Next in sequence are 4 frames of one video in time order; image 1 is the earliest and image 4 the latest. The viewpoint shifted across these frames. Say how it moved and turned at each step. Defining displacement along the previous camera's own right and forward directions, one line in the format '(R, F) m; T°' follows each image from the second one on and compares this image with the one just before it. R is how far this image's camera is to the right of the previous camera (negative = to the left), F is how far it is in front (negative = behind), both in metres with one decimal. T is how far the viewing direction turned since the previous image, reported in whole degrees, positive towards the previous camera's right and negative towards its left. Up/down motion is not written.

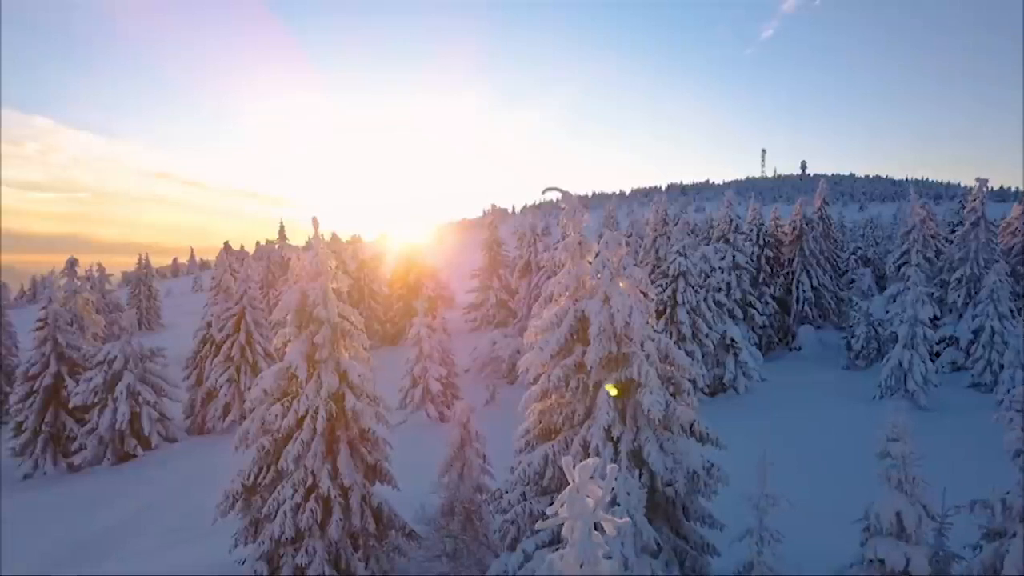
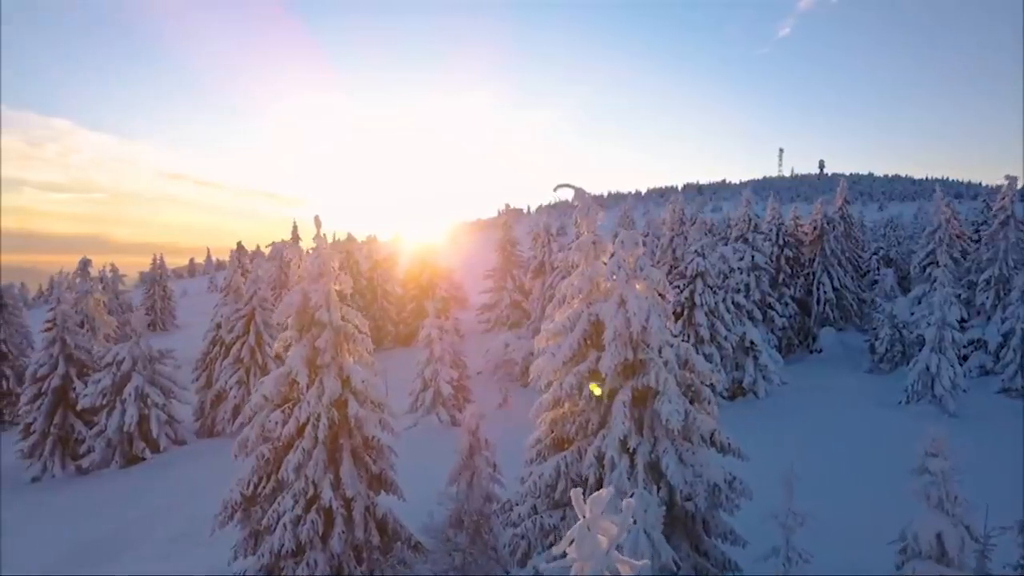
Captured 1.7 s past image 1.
(+0.1, +0.8) m; -1°
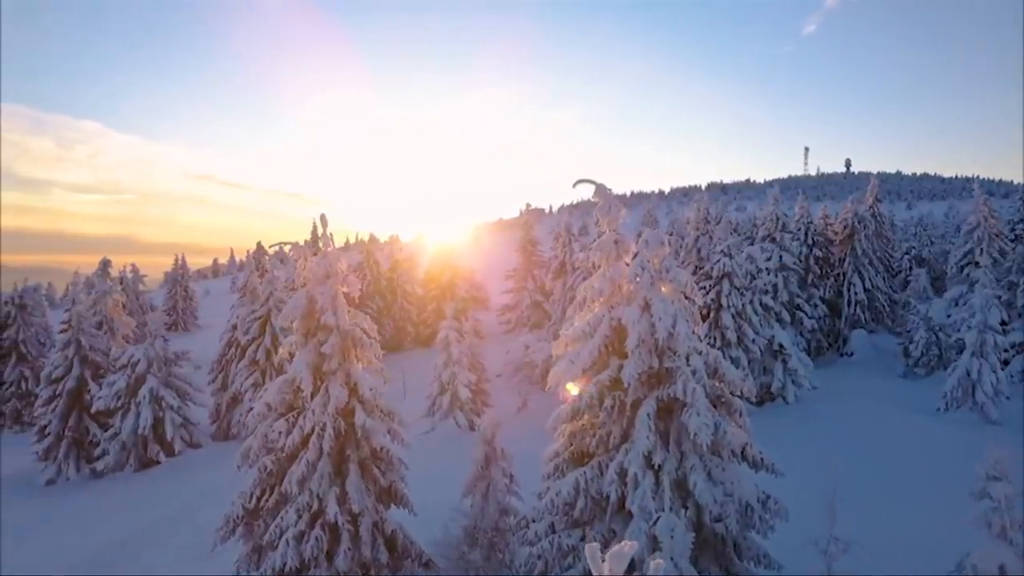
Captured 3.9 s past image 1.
(+0.1, +0.9) m; -2°
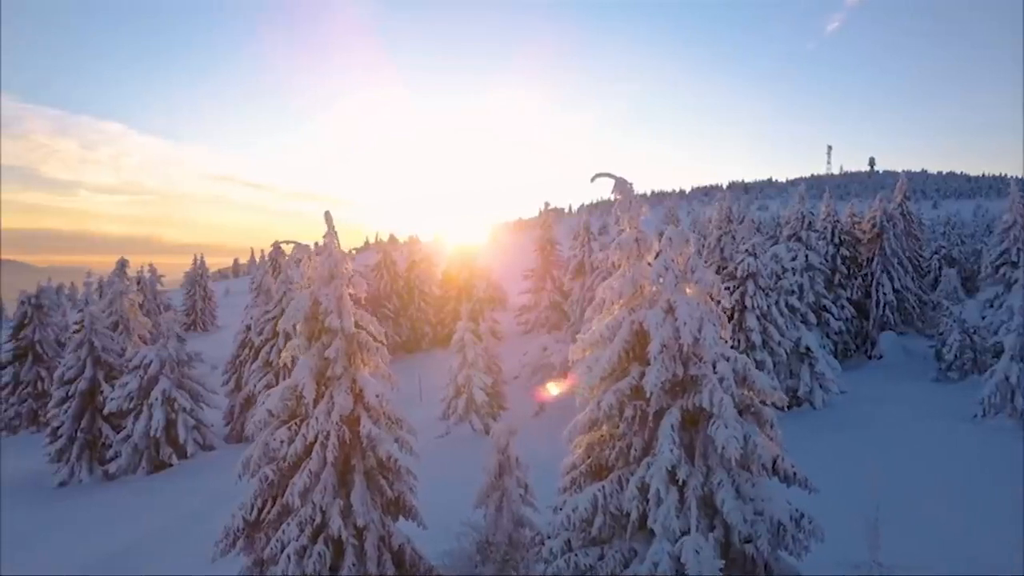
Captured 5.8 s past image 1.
(+0.1, +0.9) m; -2°
